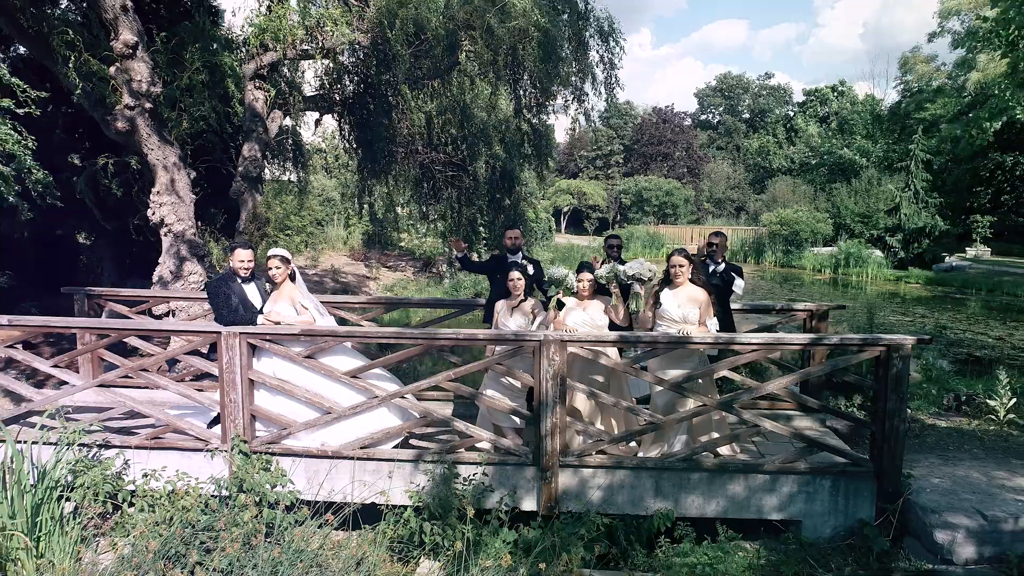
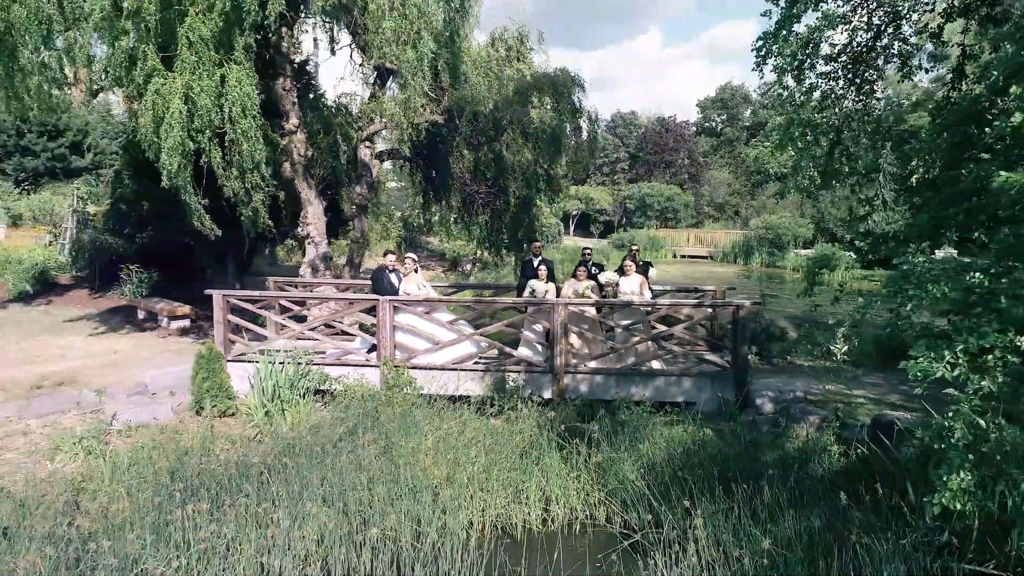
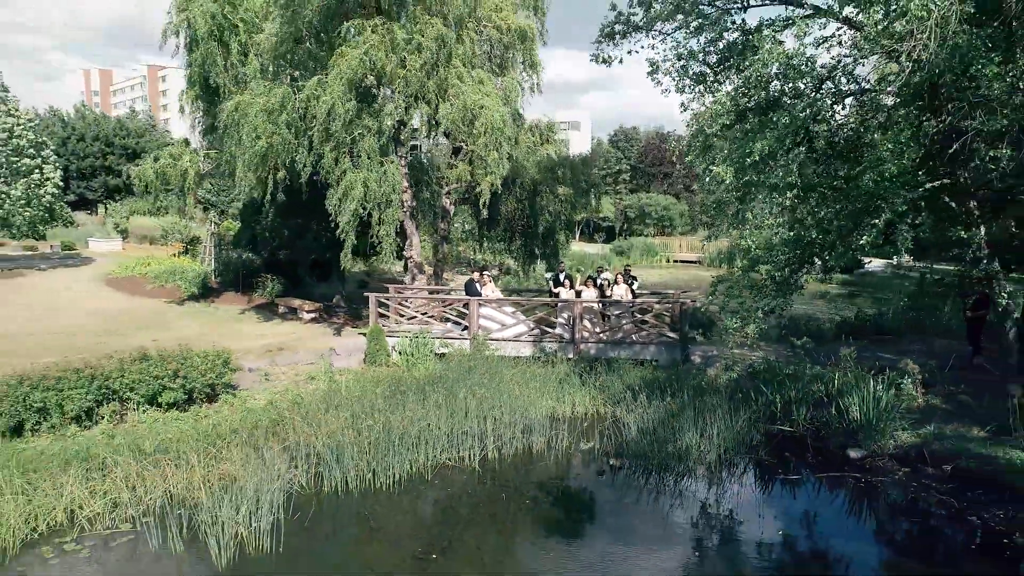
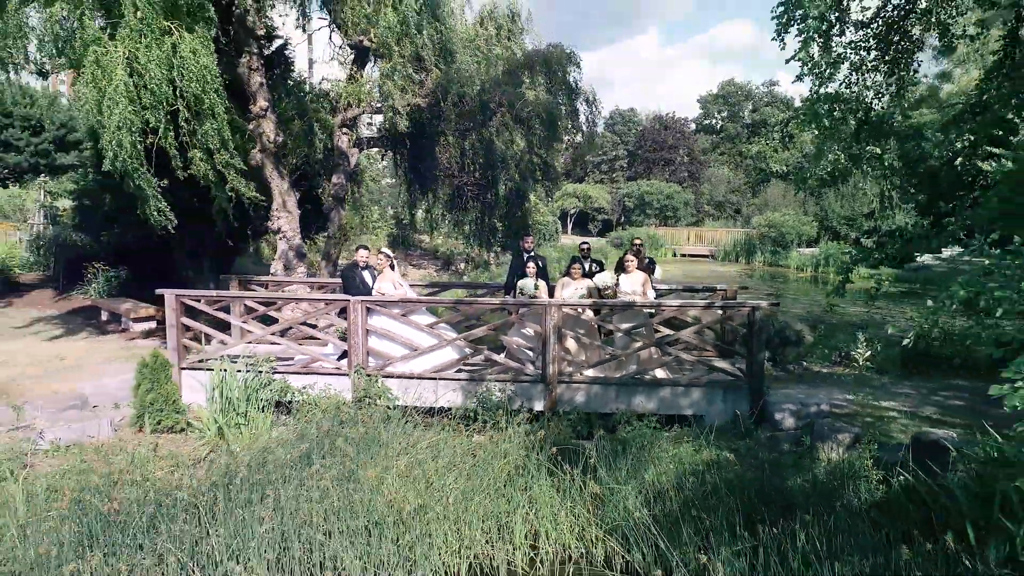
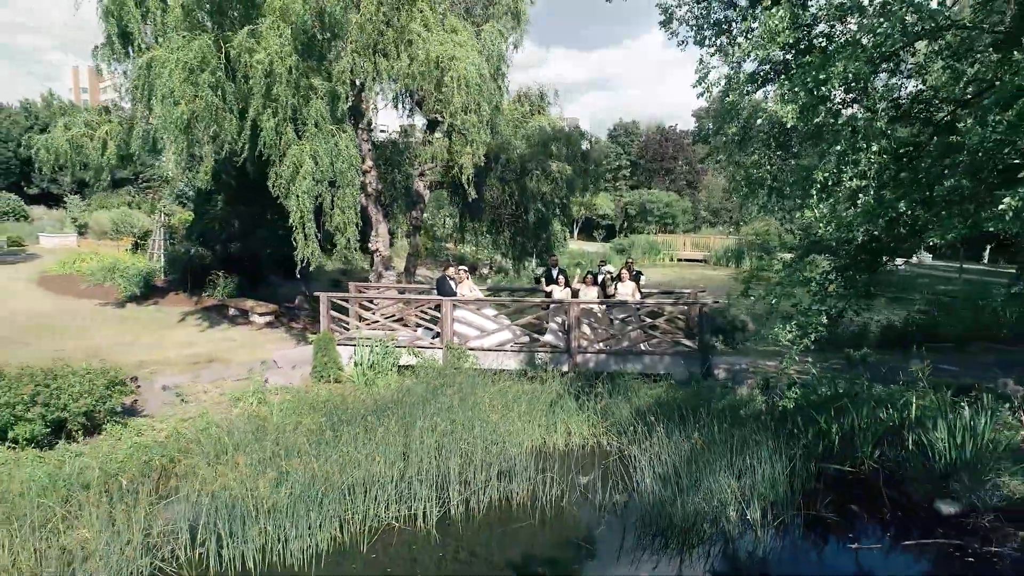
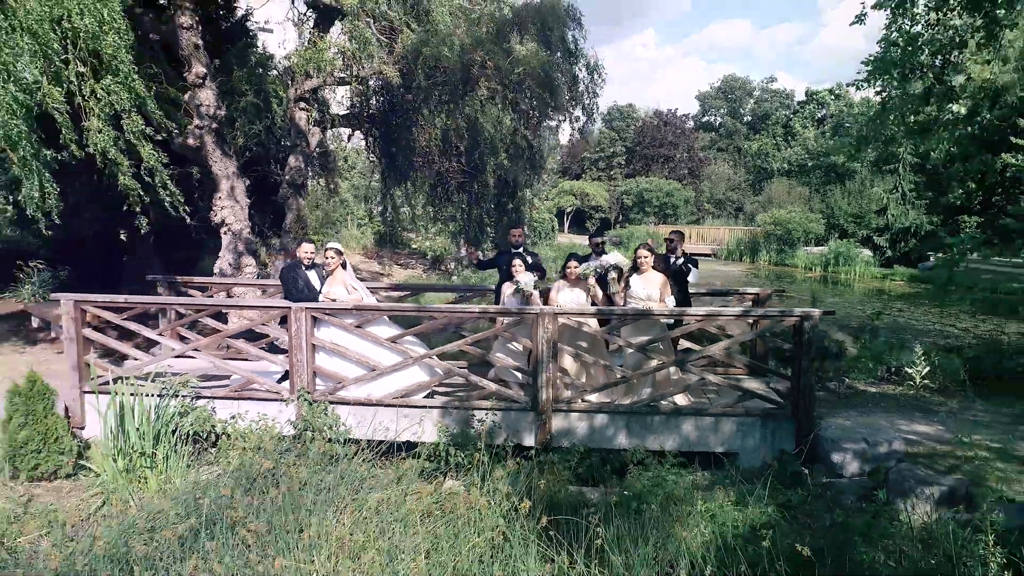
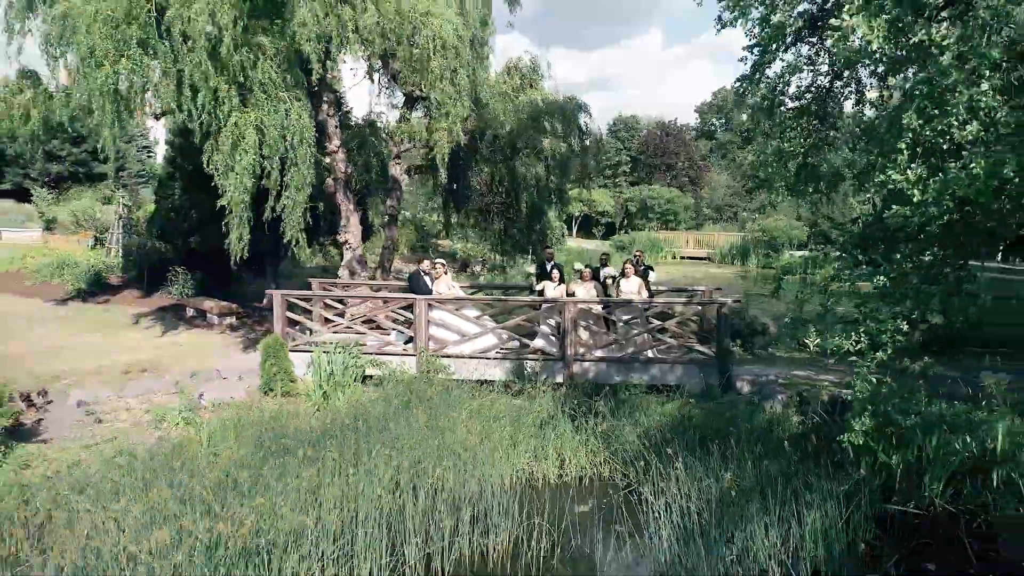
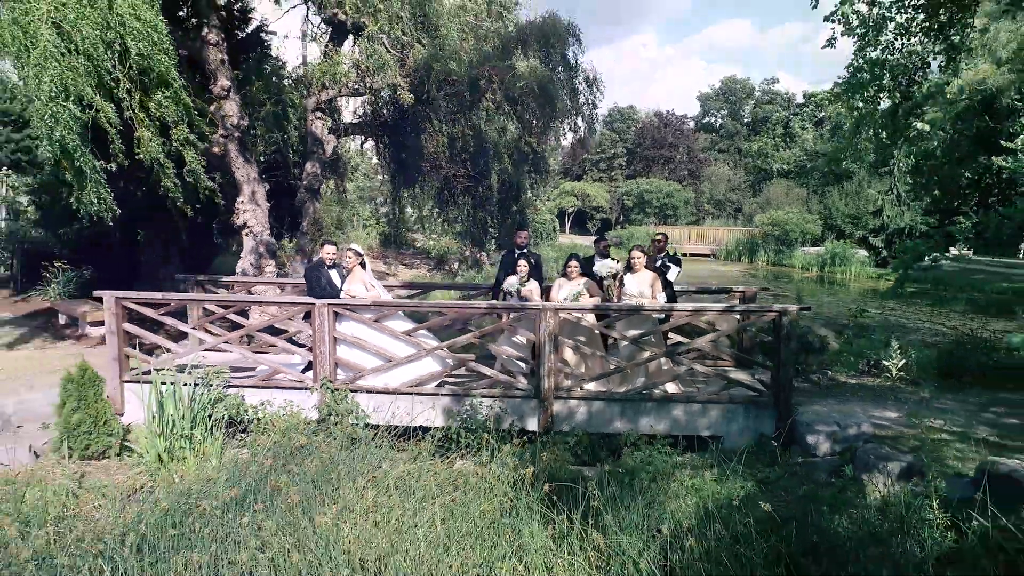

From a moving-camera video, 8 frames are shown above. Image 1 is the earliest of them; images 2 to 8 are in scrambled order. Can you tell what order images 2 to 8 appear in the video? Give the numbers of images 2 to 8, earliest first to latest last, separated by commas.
6, 8, 4, 2, 7, 5, 3
